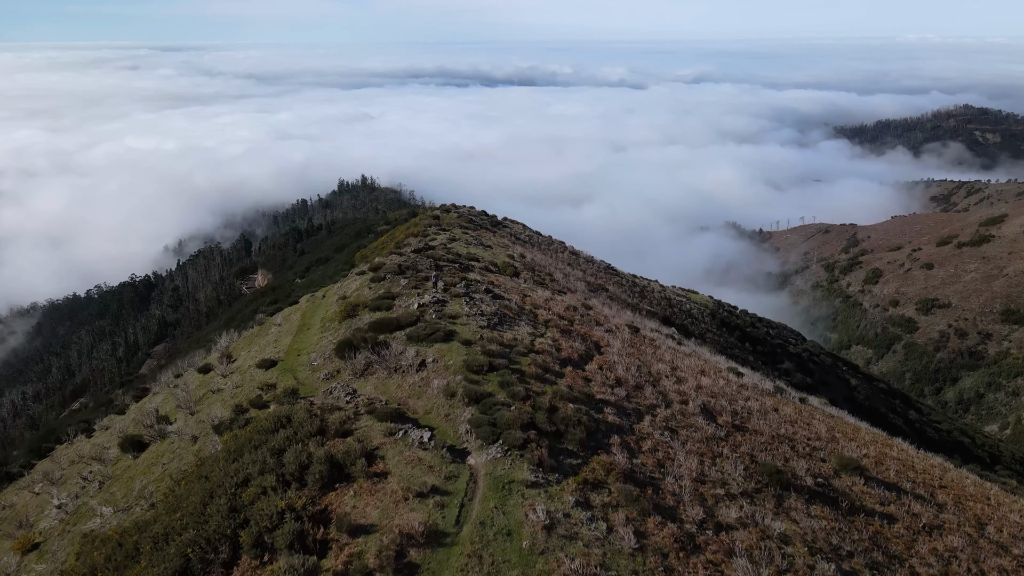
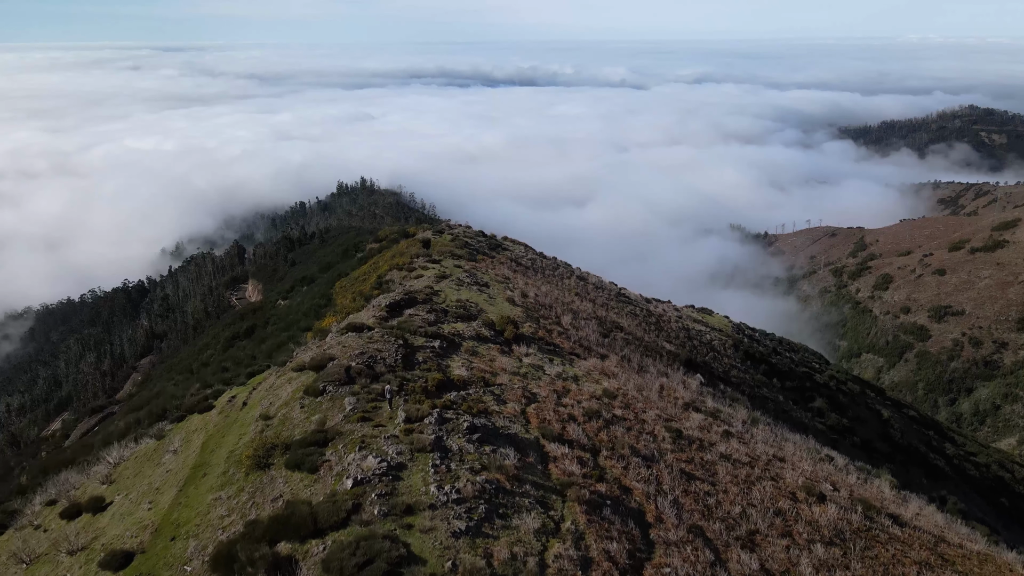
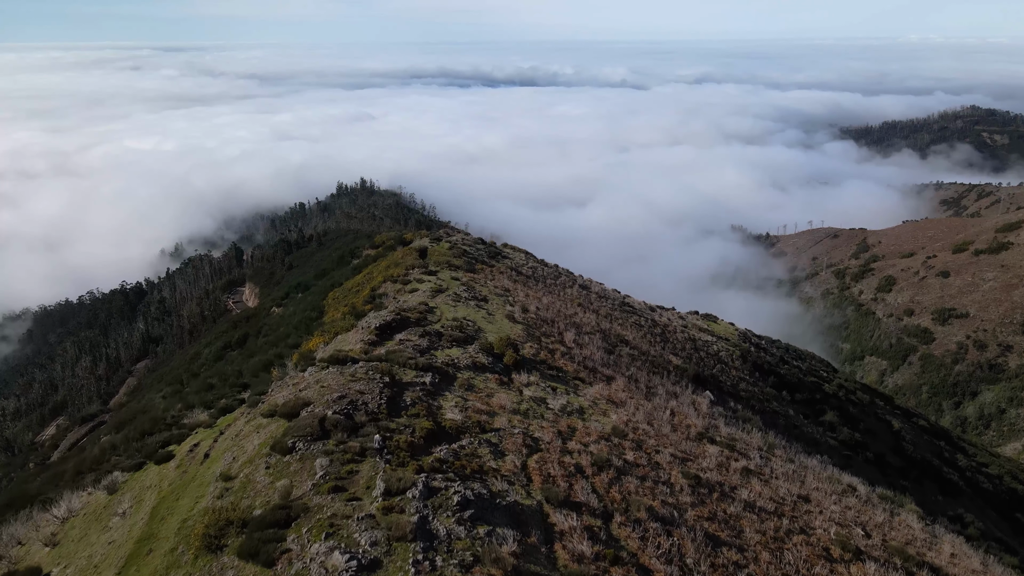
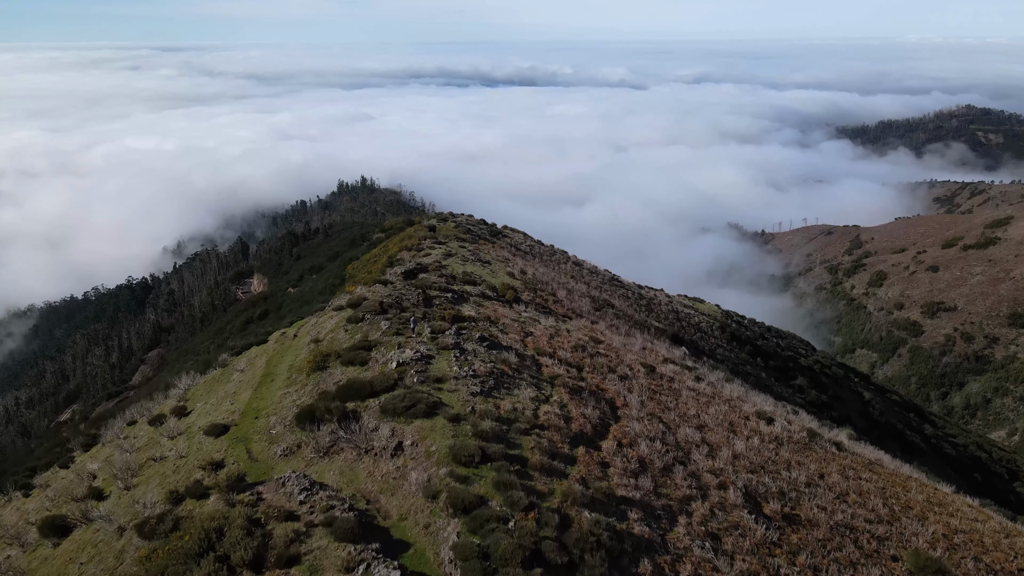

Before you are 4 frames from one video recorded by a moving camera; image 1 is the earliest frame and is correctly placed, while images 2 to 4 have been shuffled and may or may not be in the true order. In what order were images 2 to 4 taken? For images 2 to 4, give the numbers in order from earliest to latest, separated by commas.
4, 2, 3
